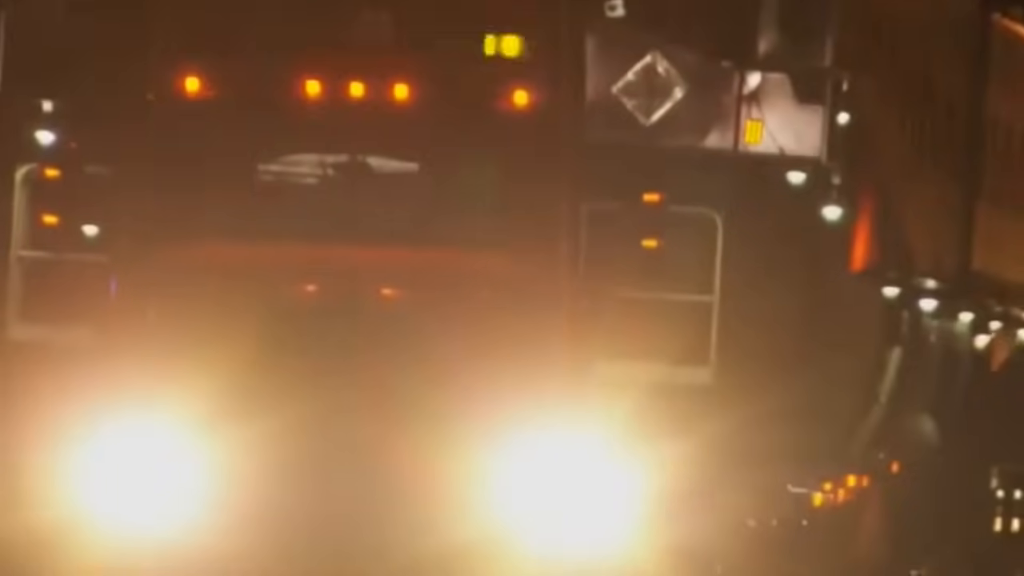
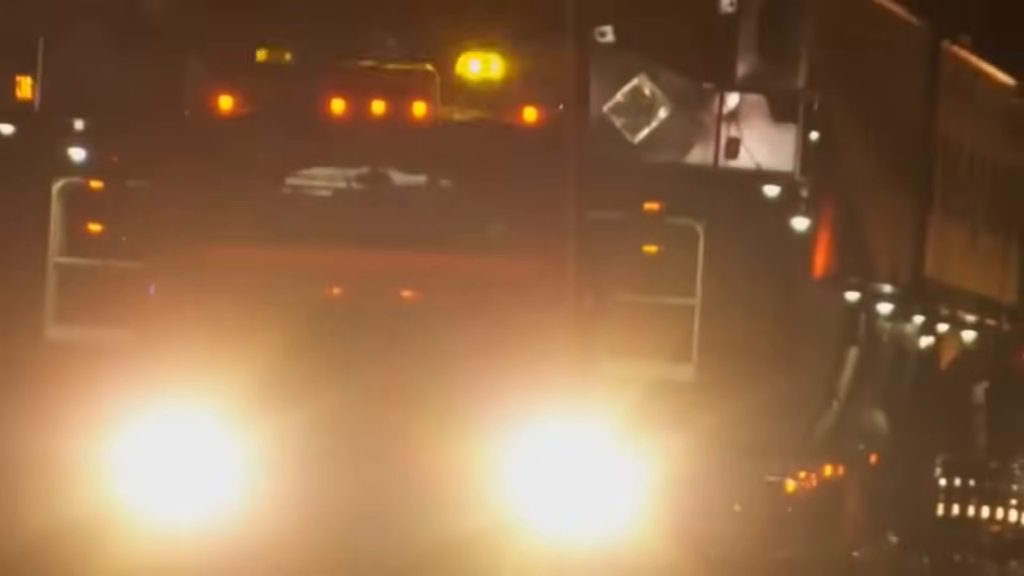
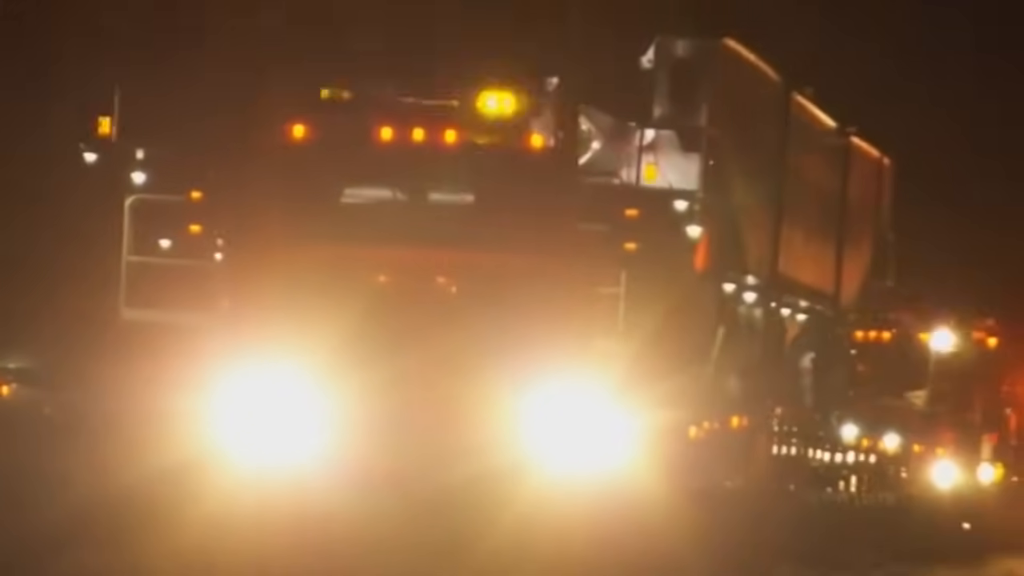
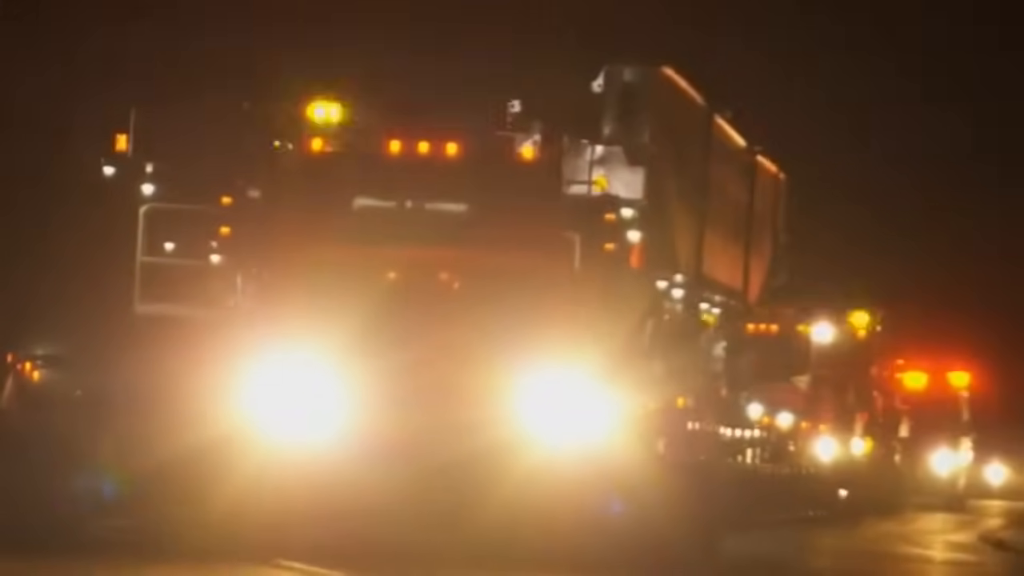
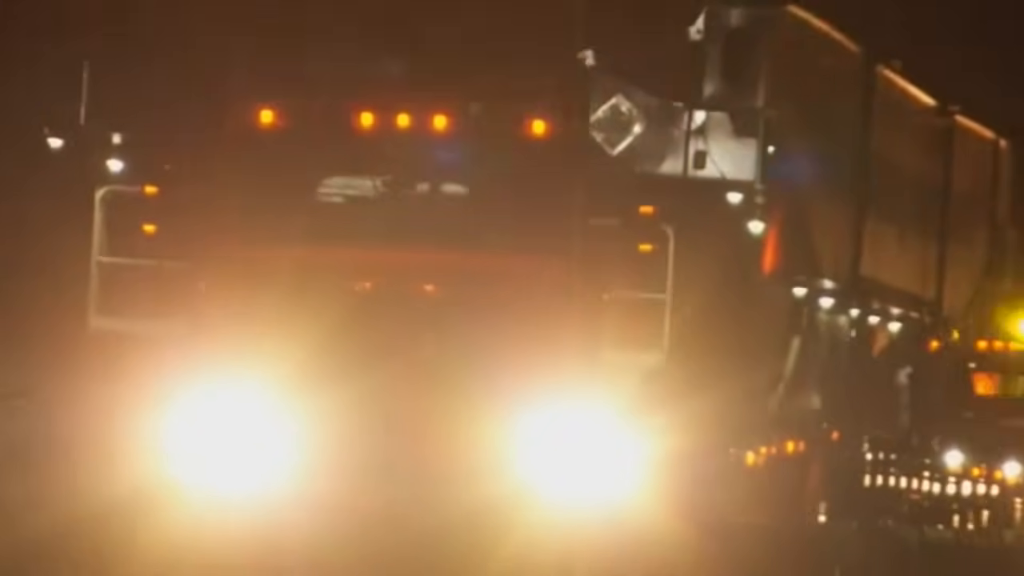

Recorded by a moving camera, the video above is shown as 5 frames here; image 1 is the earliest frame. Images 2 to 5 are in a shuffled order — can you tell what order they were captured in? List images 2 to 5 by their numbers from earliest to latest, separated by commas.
2, 5, 3, 4
